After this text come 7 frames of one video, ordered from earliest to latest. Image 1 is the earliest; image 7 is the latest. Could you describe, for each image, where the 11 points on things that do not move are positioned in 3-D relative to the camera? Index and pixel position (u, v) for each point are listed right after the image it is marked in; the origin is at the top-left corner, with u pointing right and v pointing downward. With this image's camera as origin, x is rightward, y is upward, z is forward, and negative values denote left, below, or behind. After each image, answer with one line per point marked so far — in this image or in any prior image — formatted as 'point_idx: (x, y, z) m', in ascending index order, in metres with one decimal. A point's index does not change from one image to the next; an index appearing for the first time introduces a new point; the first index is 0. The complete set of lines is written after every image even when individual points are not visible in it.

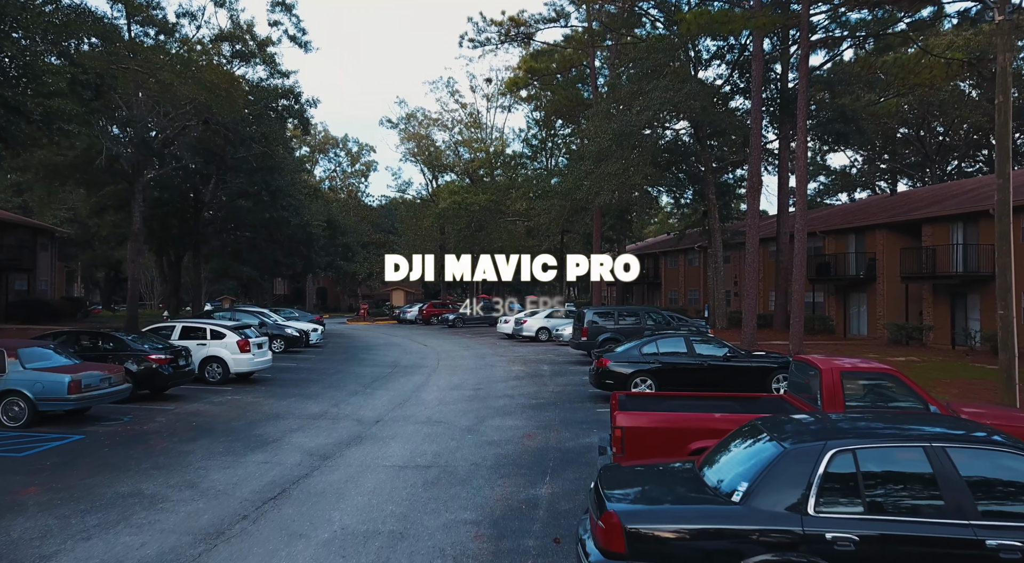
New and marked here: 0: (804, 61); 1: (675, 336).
0: (+9.0, +6.8, +19.8) m
1: (+3.2, -1.1, +12.9) m
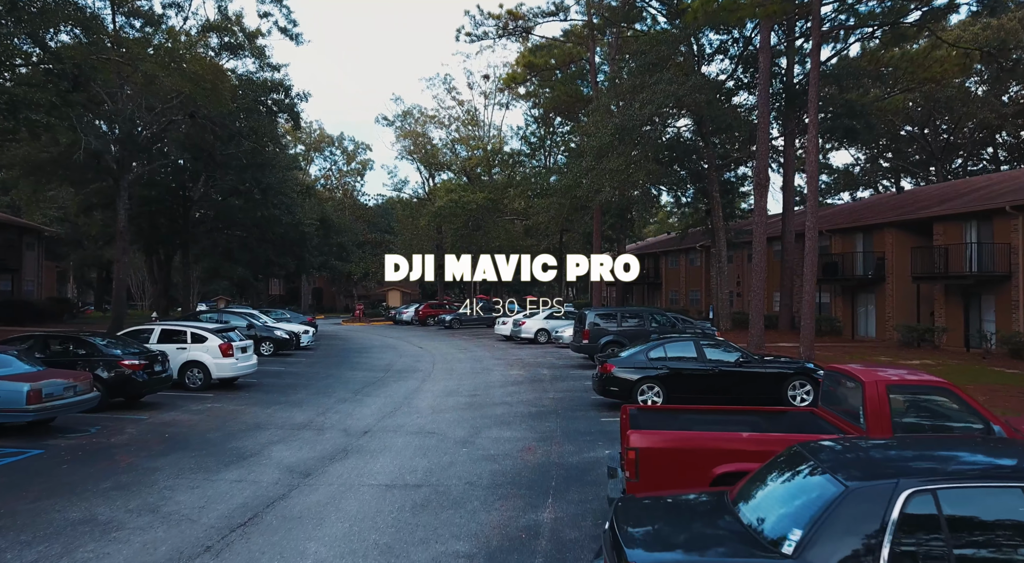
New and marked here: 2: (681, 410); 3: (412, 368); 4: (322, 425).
0: (+9.0, +6.8, +19.1) m
1: (+3.2, -1.1, +12.1) m
2: (+1.8, -1.4, +6.8) m
3: (-2.9, -2.5, +18.8) m
4: (-3.3, -2.5, +11.2) m
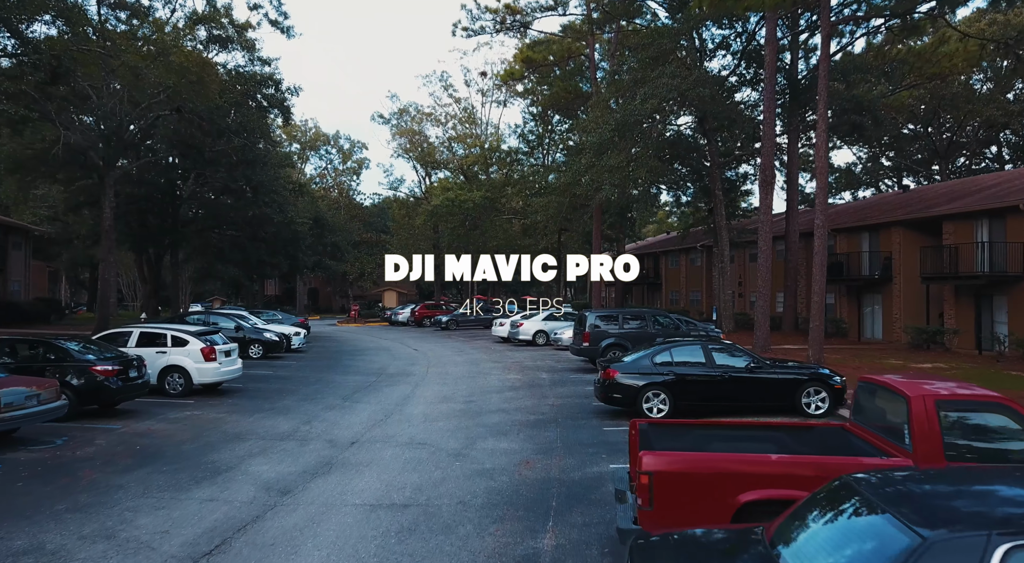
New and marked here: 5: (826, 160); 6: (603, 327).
0: (+8.9, +6.8, +18.4) m
1: (+3.2, -1.1, +11.5) m
2: (+1.8, -1.4, +6.2) m
3: (-3.0, -2.5, +18.1) m
4: (-3.3, -2.5, +10.5) m
5: (+8.0, +3.1, +16.6) m
6: (+2.4, -1.2, +17.3) m
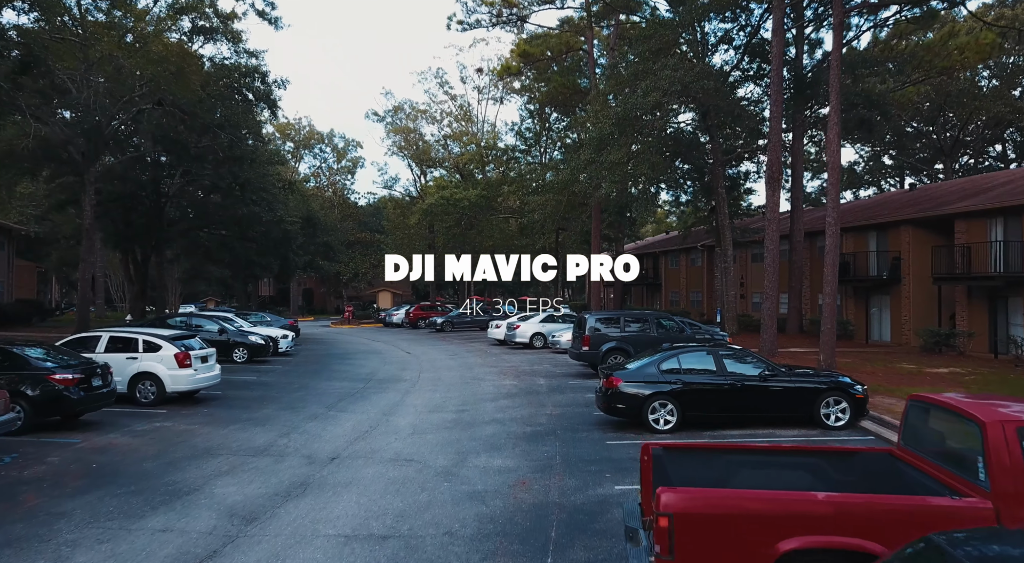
0: (+8.8, +6.8, +17.6) m
1: (+3.1, -1.1, +10.6) m
2: (+1.7, -1.4, +5.3) m
3: (-3.1, -2.5, +17.2) m
4: (-3.4, -2.5, +9.7) m
5: (+7.9, +3.1, +15.7) m
6: (+2.3, -1.2, +16.5) m
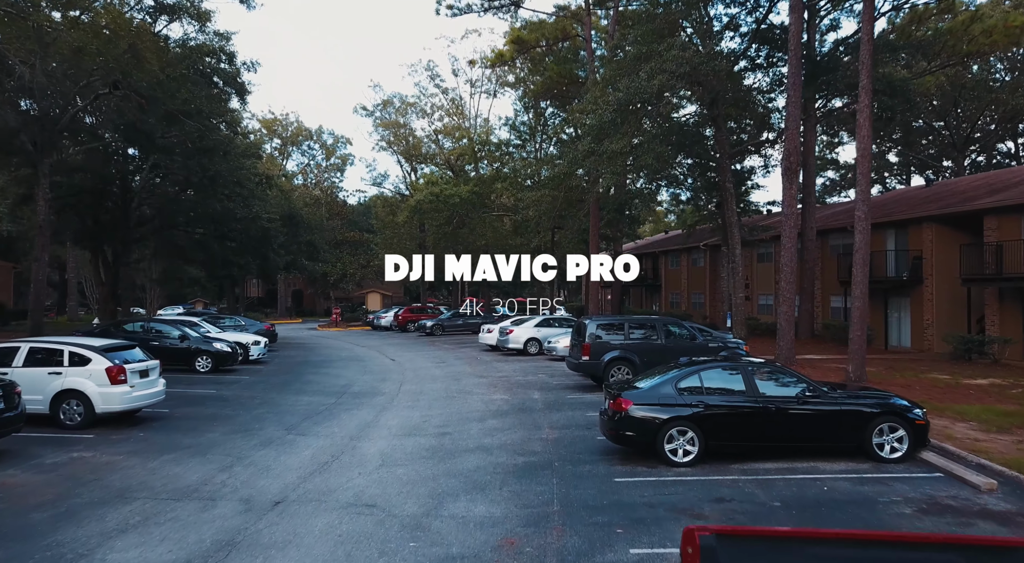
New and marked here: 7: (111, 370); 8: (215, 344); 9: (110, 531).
0: (+8.6, +6.7, +15.9) m
1: (+2.9, -1.2, +8.9) m
2: (+1.6, -1.4, +3.5) m
3: (-3.3, -2.6, +15.4) m
4: (-3.6, -2.5, +7.9) m
5: (+7.7, +3.0, +14.0) m
6: (+2.1, -1.3, +14.7) m
7: (-6.6, -1.4, +10.7) m
8: (-8.2, -1.7, +17.8) m
9: (-4.0, -2.5, +6.5) m
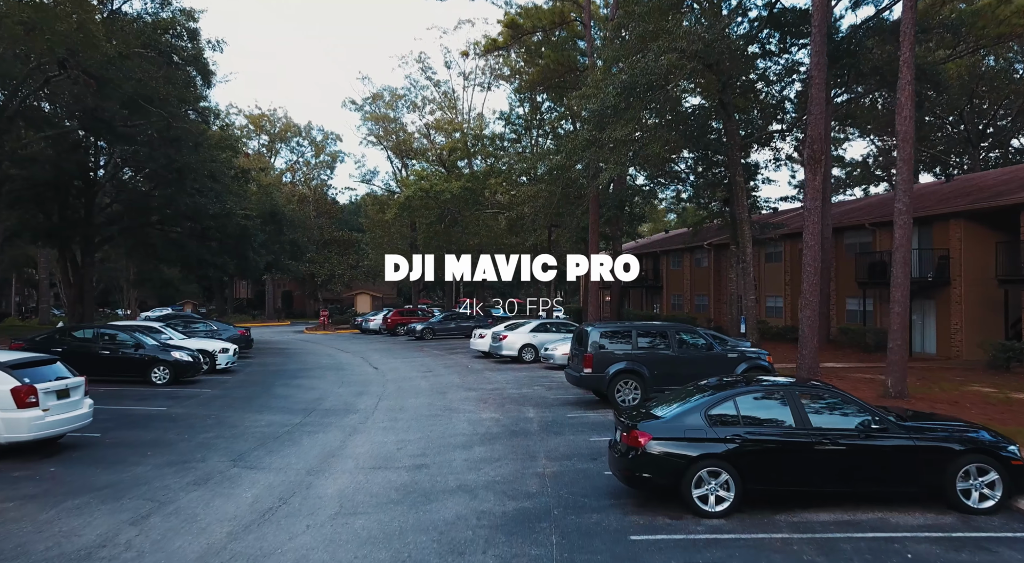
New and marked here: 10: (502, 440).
0: (+8.4, +6.7, +14.2) m
1: (+2.8, -1.2, +7.1) m
2: (+1.5, -1.4, +1.8) m
3: (-3.5, -2.6, +13.6) m
4: (-3.7, -2.6, +6.1) m
5: (+7.6, +3.0, +12.3) m
6: (+1.9, -1.3, +13.0) m
7: (-6.7, -1.5, +8.8) m
8: (-8.3, -1.8, +16.0) m
9: (-4.1, -2.6, +4.7) m
10: (-0.2, -2.5, +10.5) m
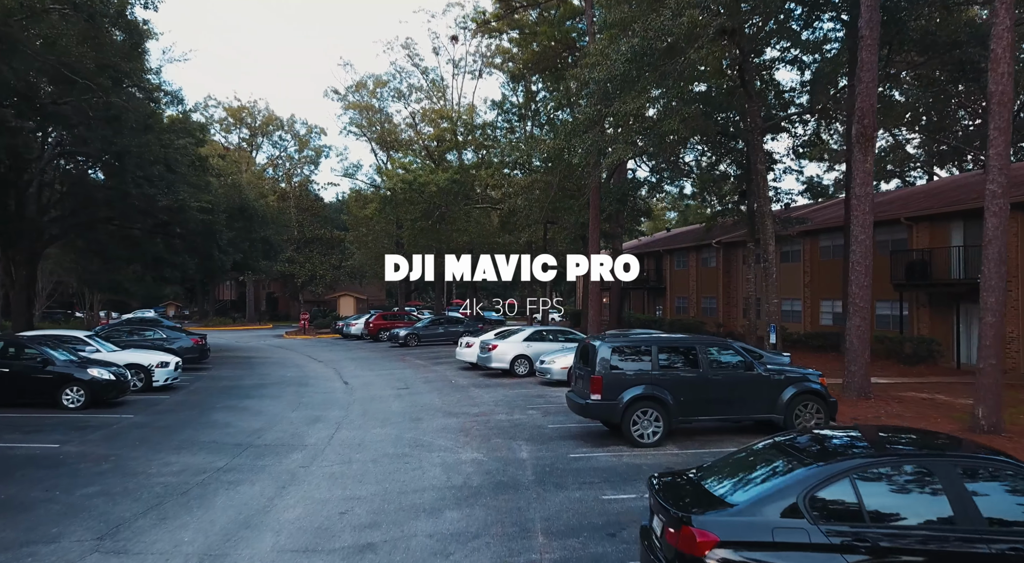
0: (+8.2, +6.7, +11.5) m
1: (+2.7, -1.2, +4.4) m
2: (+1.4, -1.4, -0.9) m
3: (-3.7, -2.6, +10.9) m
4: (-3.8, -2.6, +3.3) m
5: (+7.4, +3.0, +9.6) m
6: (+1.8, -1.3, +10.3) m
7: (-6.9, -1.5, +6.1) m
8: (-8.6, -1.8, +13.2) m
9: (-4.3, -2.6, +2.0) m
10: (-0.3, -2.6, +7.7) m
